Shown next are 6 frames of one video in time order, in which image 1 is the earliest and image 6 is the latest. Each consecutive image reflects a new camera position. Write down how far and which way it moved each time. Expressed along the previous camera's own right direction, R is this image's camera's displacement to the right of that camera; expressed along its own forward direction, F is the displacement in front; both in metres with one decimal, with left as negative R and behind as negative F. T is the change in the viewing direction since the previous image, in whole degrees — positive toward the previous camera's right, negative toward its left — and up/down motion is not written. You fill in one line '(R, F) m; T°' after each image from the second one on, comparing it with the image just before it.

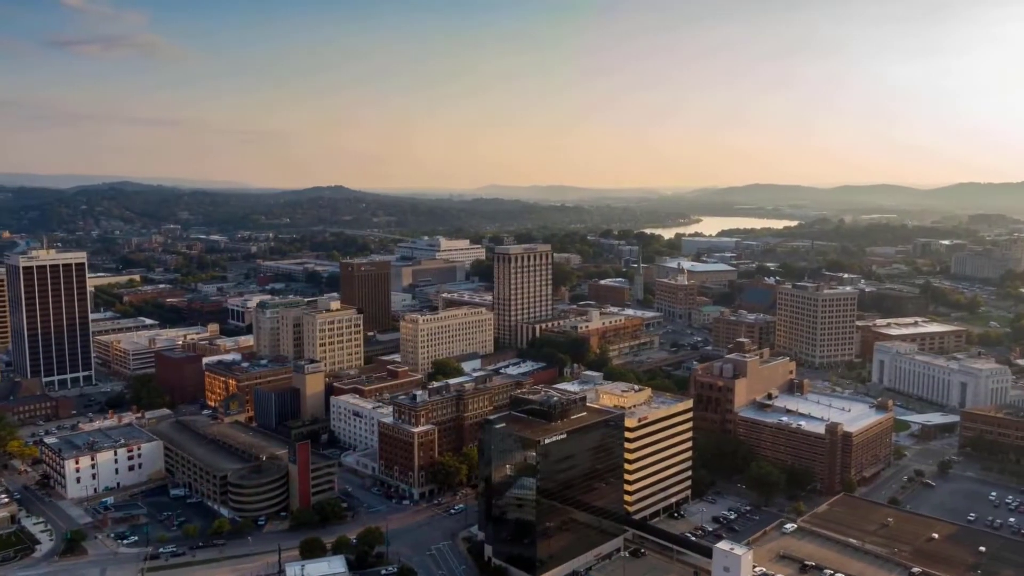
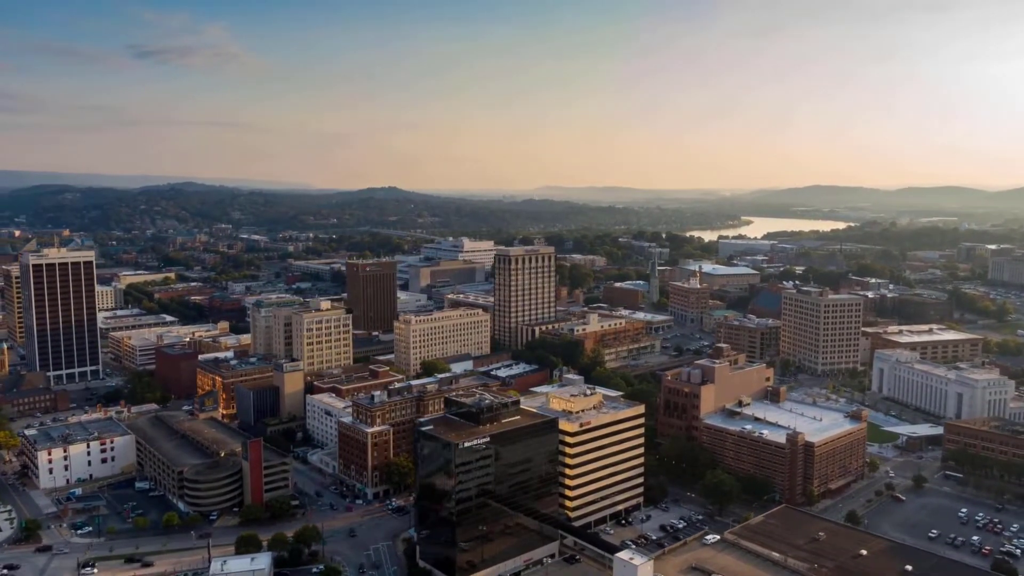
(+5.4, +0.3) m; -4°
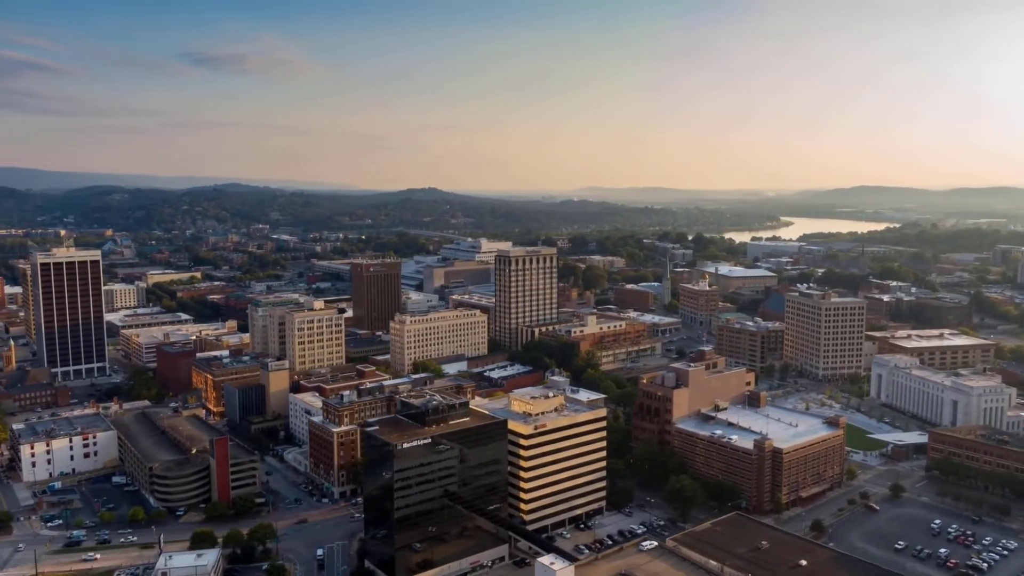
(+4.1, +0.2) m; -3°
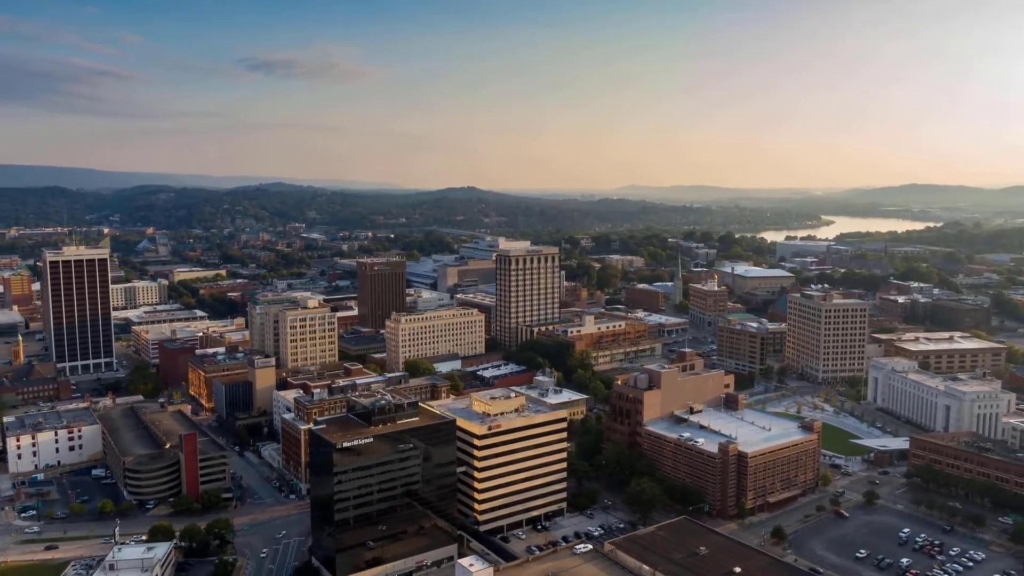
(+4.1, +0.2) m; -3°
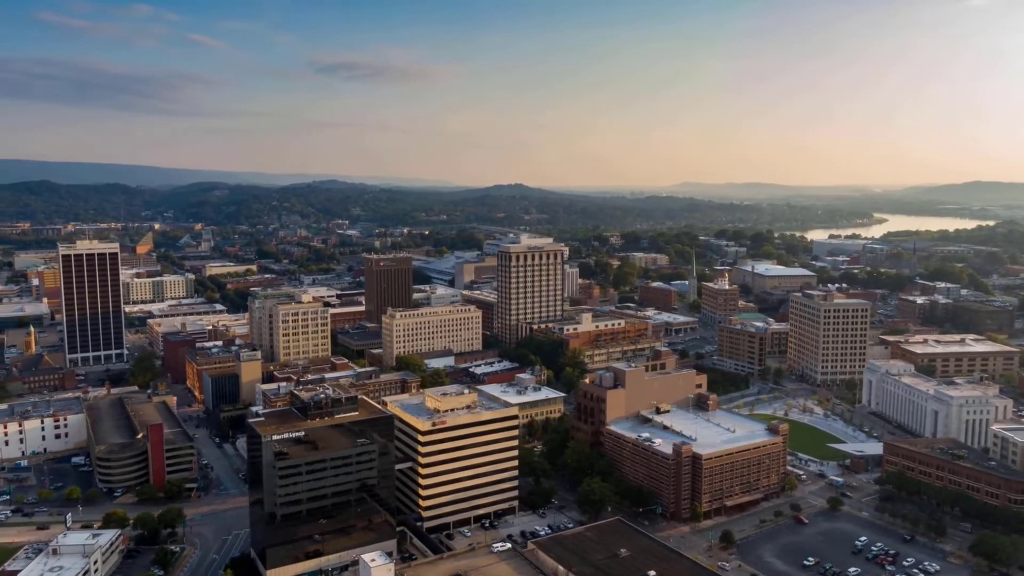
(+5.0, +0.3) m; -4°
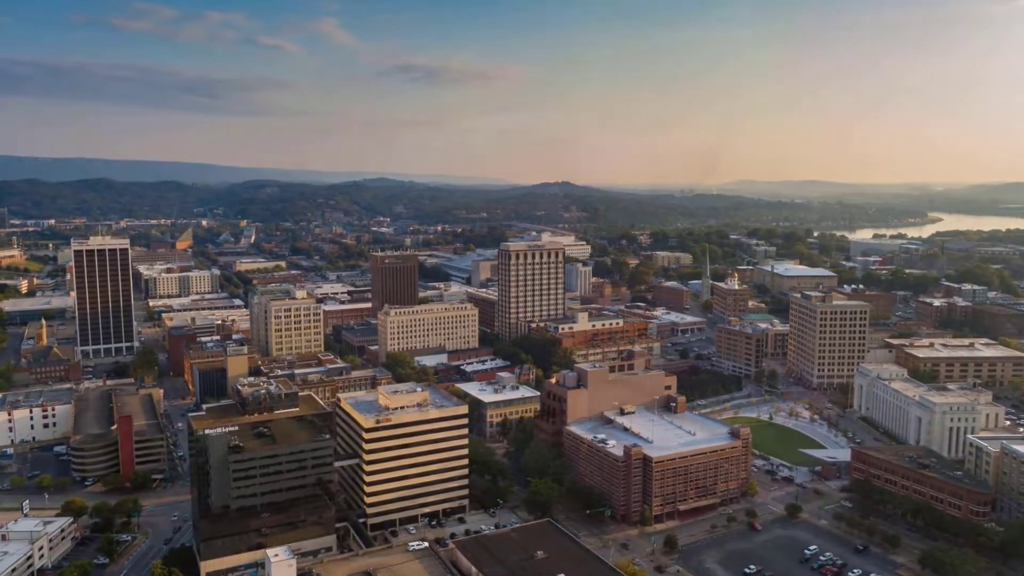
(+4.9, +0.3) m; -4°
